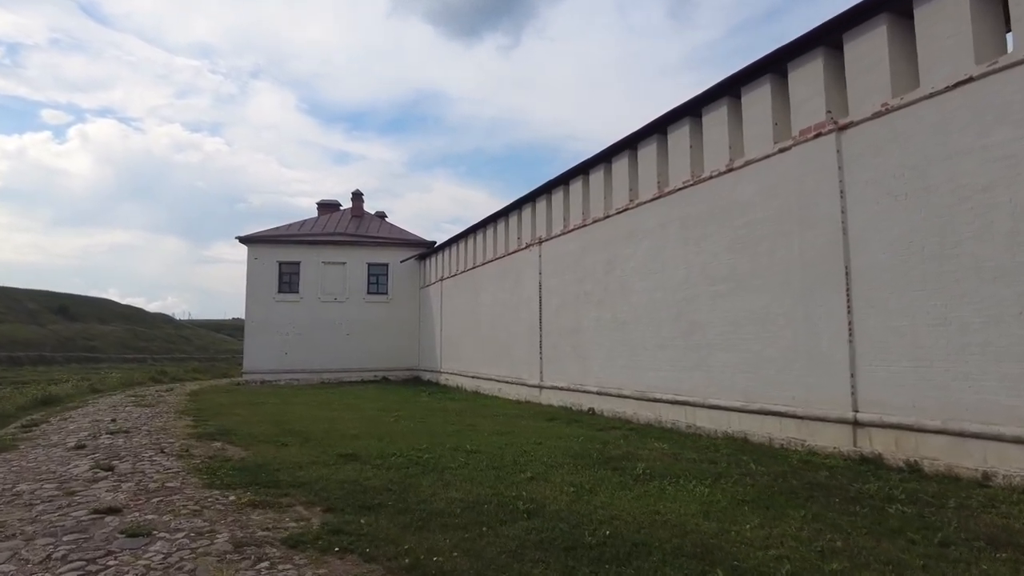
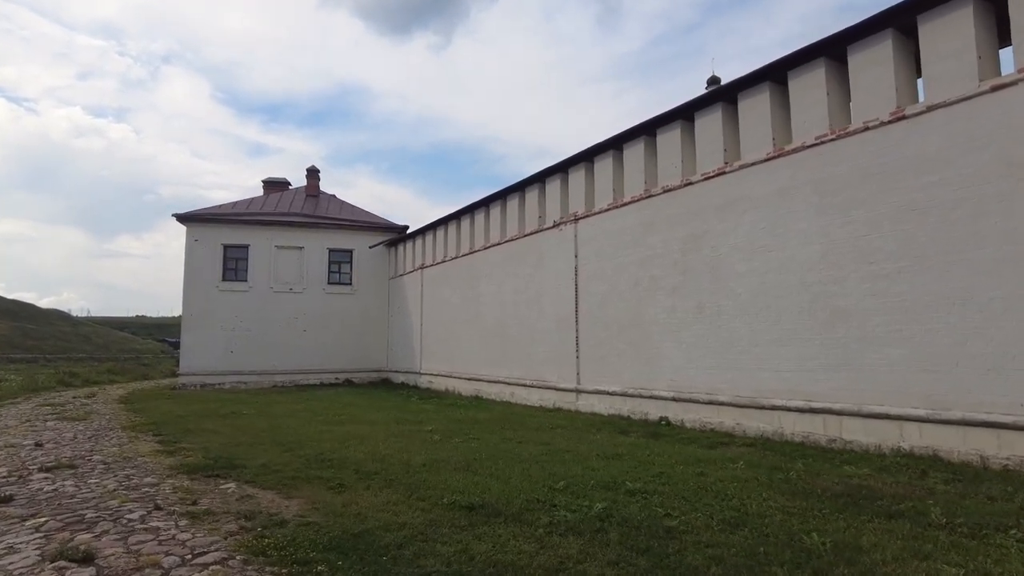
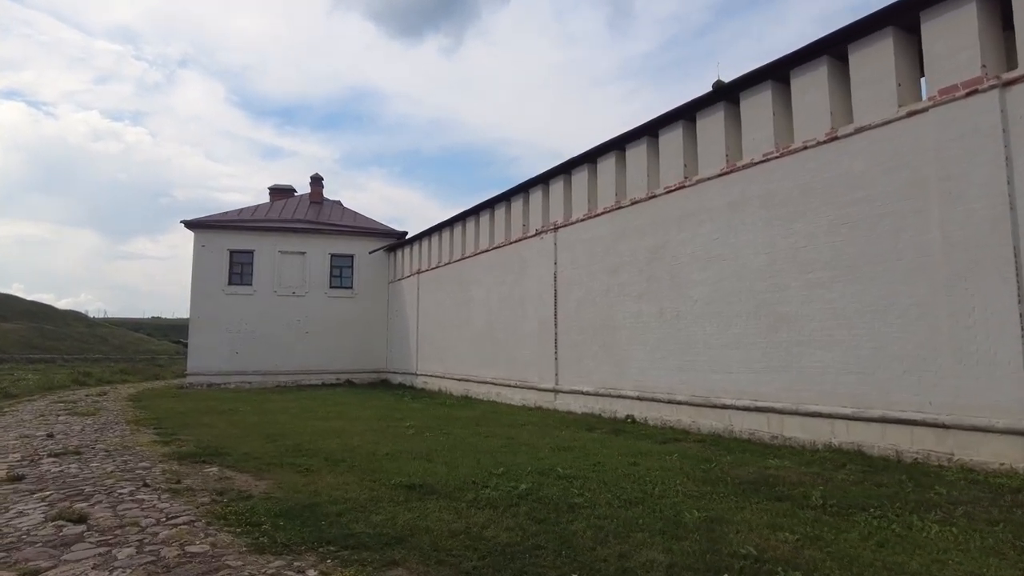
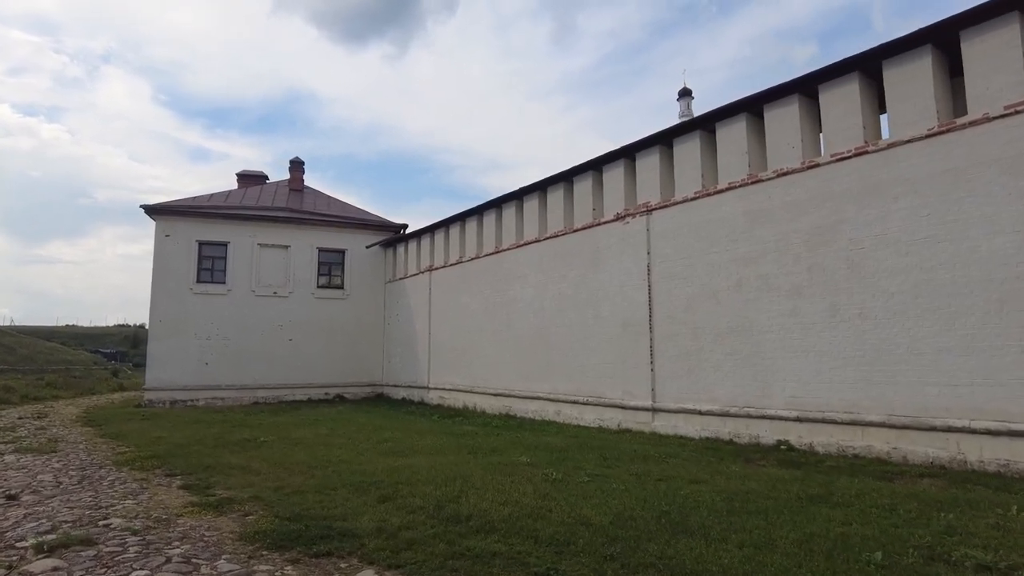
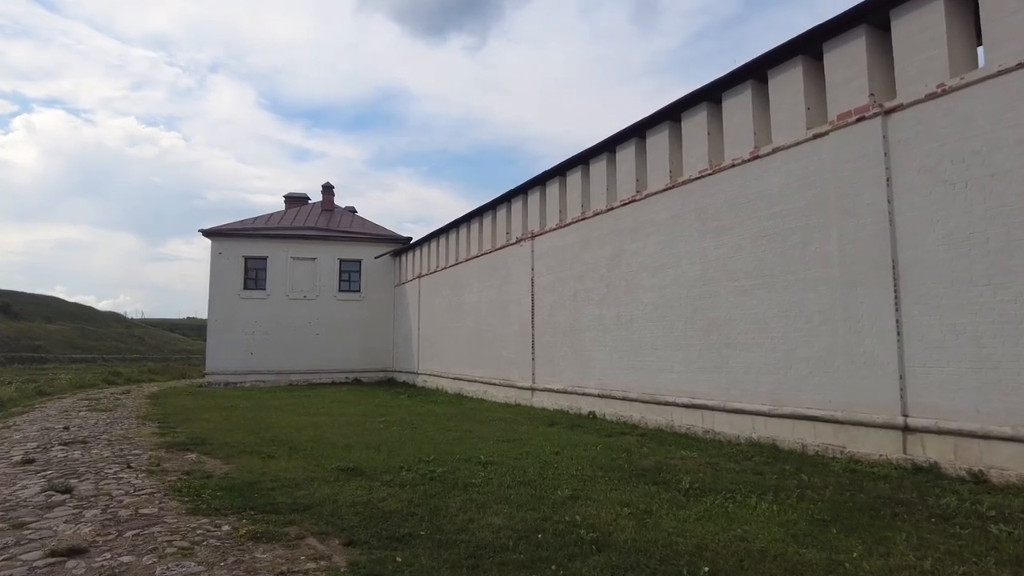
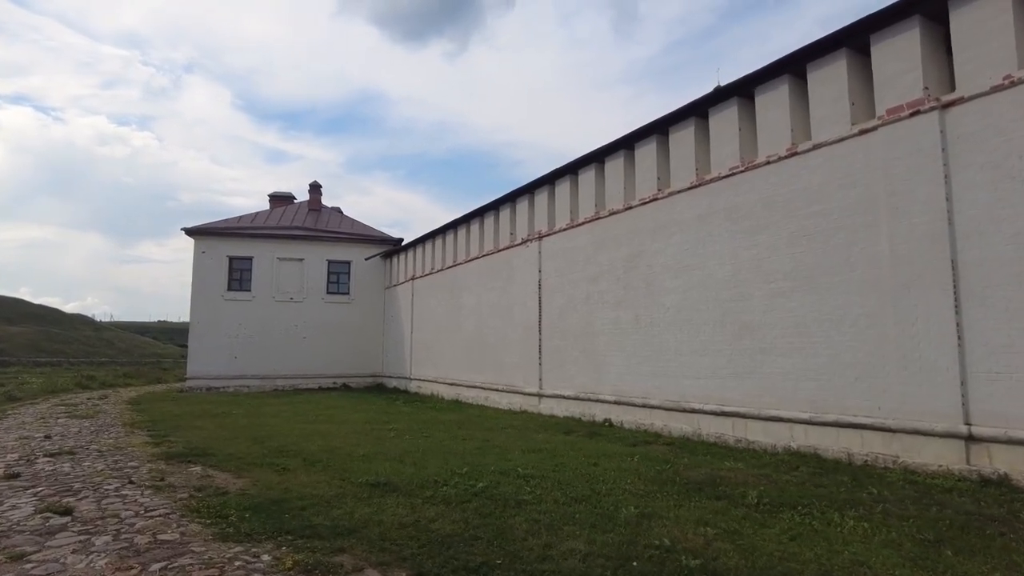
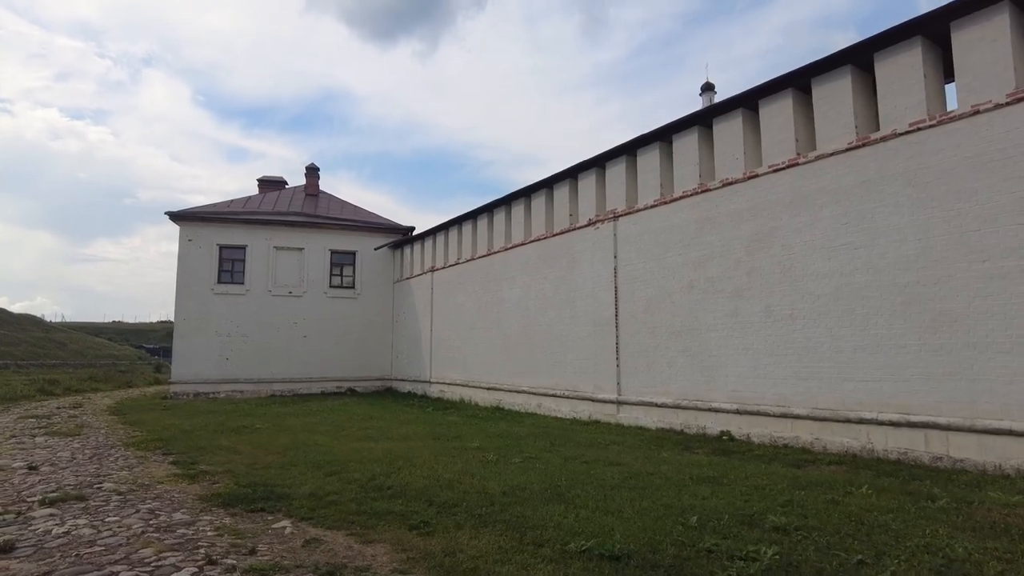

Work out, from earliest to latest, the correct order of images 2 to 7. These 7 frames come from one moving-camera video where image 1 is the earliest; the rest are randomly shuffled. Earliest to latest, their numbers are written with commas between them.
5, 6, 3, 2, 7, 4
